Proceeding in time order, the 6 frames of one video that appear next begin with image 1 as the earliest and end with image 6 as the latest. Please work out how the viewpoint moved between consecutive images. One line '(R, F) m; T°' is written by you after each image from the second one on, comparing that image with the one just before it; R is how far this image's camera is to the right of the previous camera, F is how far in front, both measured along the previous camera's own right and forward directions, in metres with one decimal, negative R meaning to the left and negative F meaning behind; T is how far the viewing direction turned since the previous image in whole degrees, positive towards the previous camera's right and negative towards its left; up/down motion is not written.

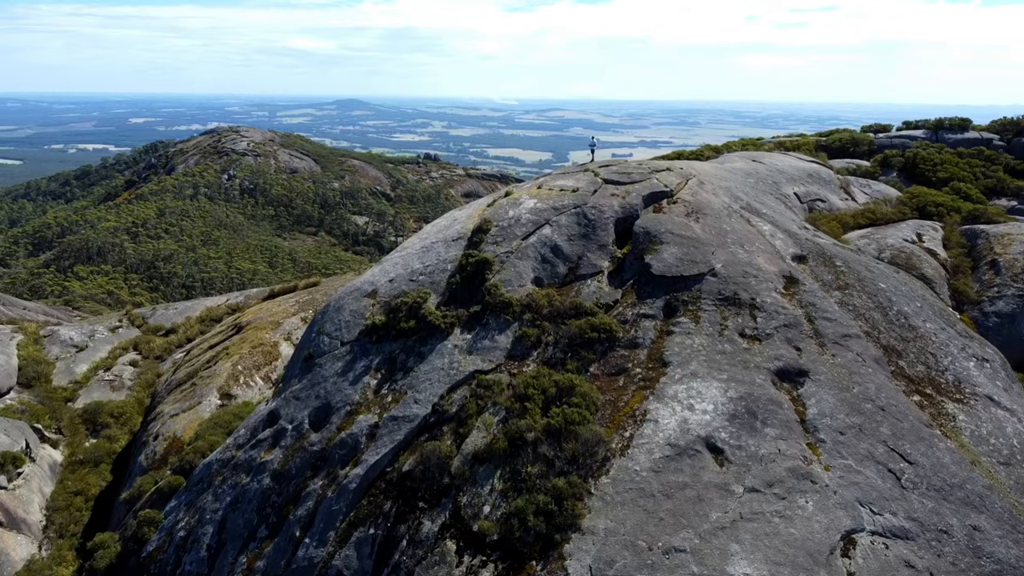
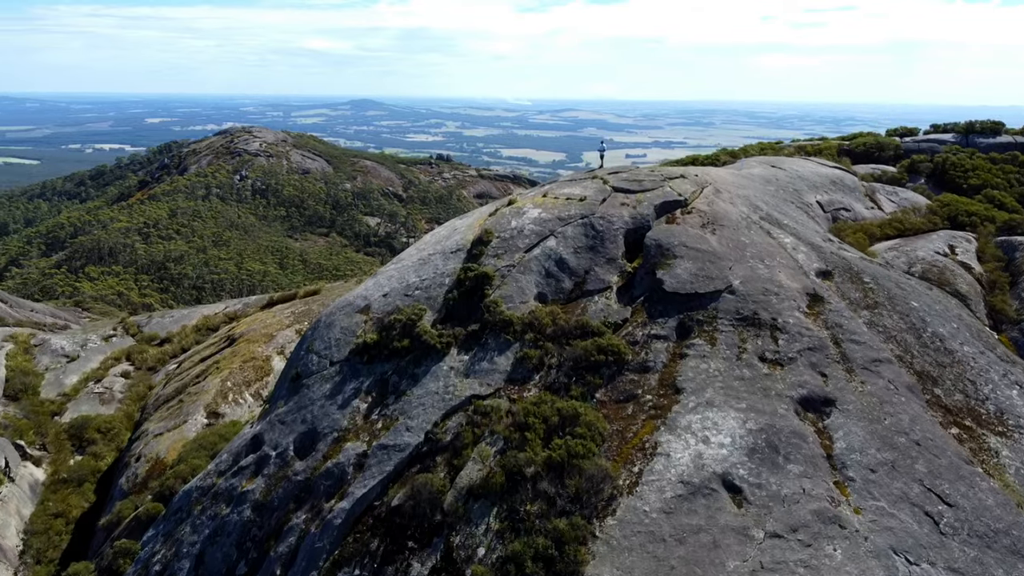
(+0.2, +1.0) m; -1°
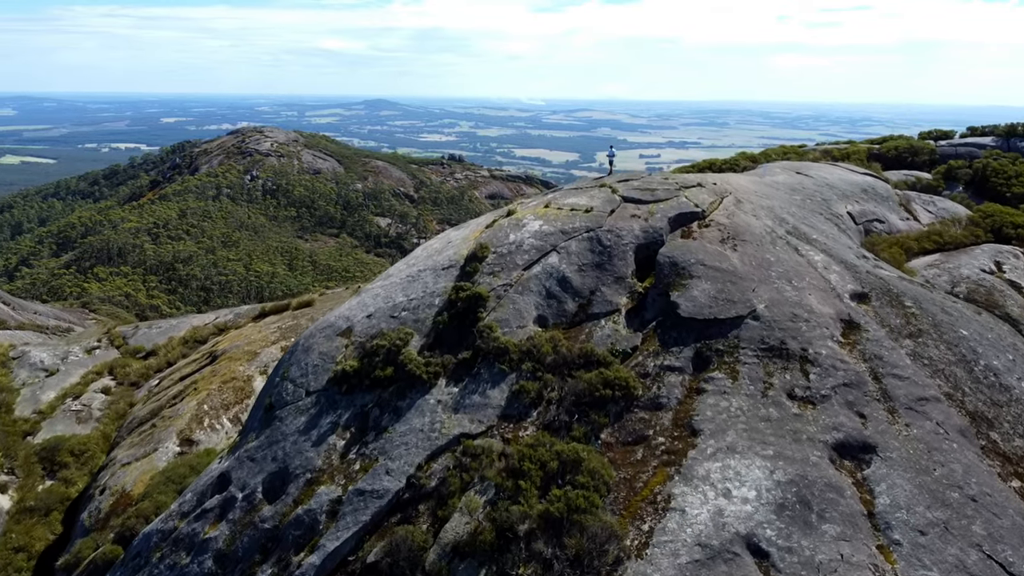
(+0.2, +1.4) m; -1°
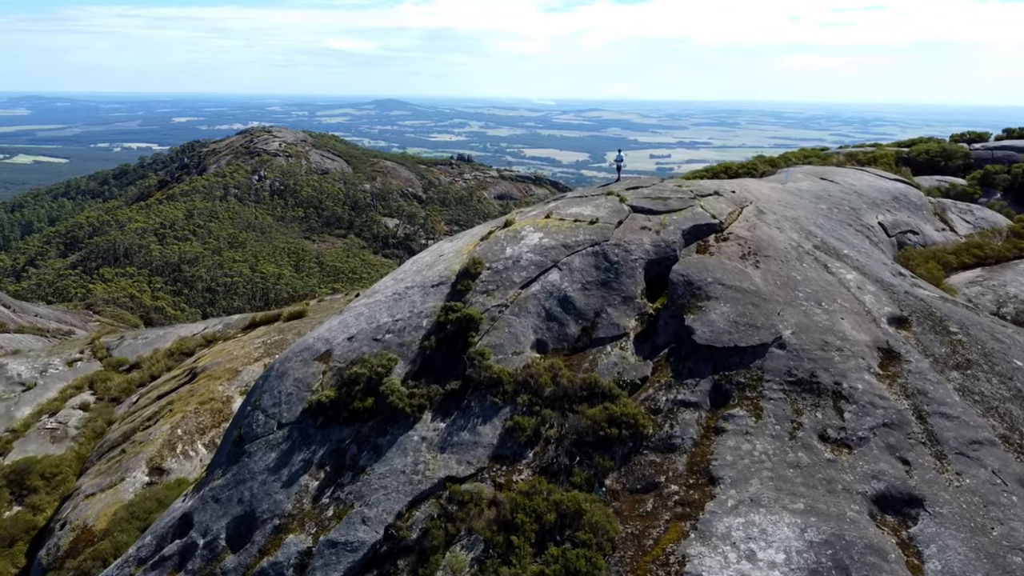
(+0.2, +1.2) m; -1°
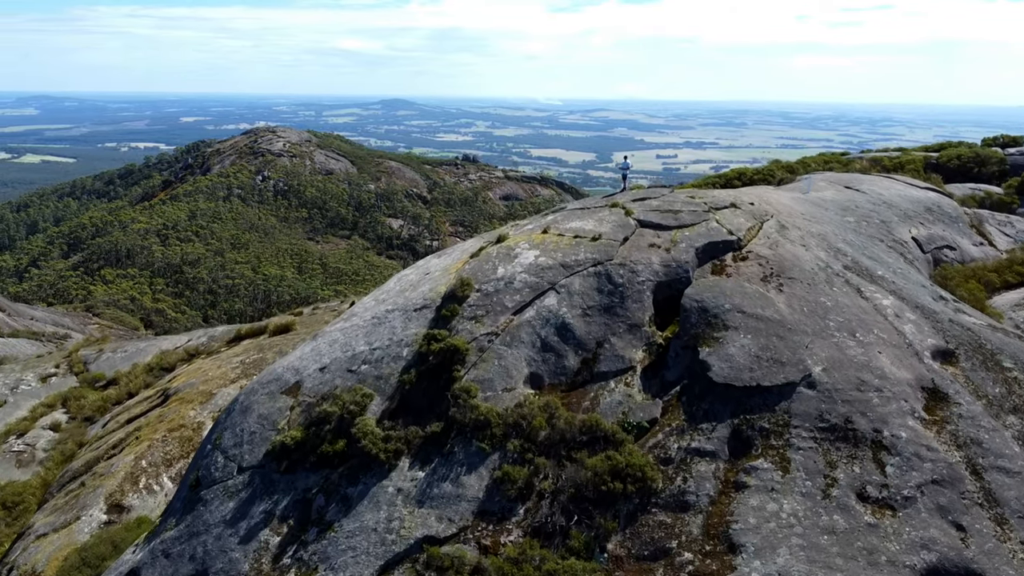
(+0.2, +1.2) m; 0°
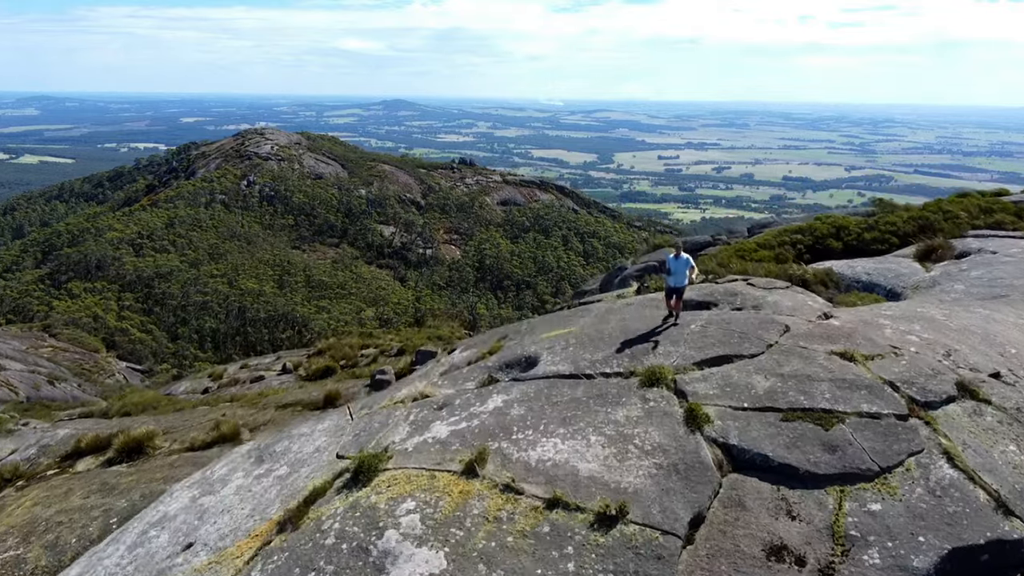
(+0.6, +6.8) m; 0°
